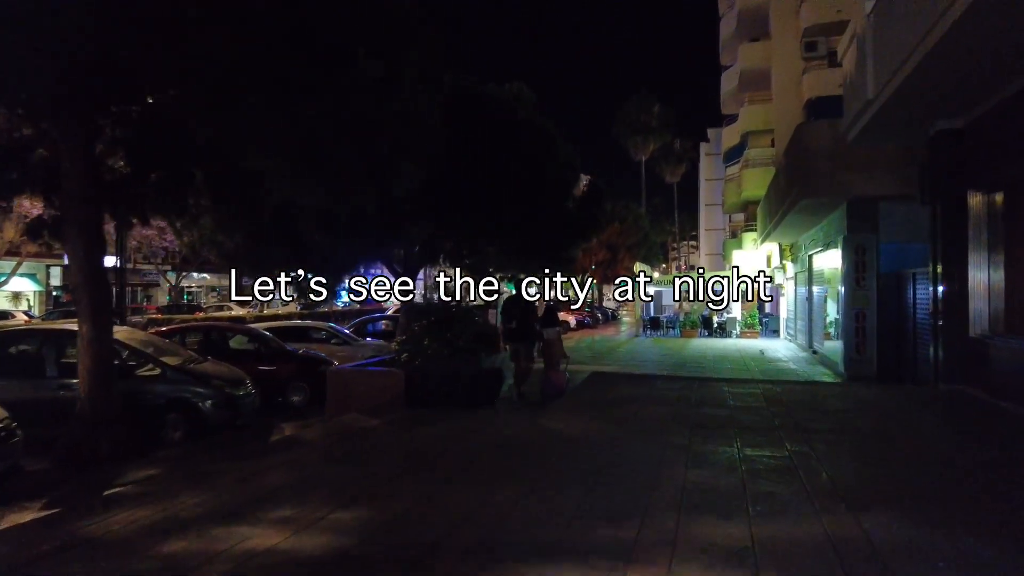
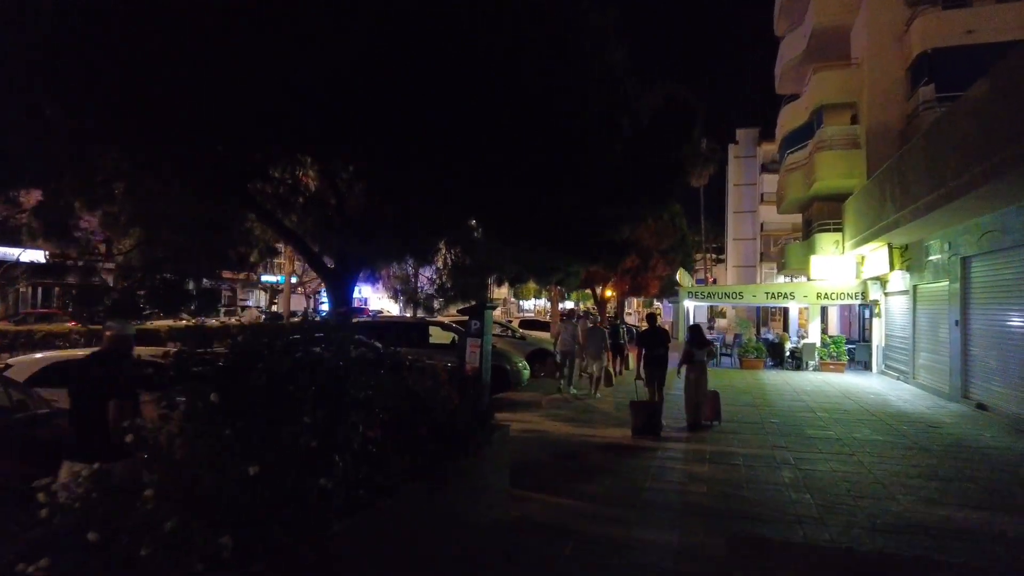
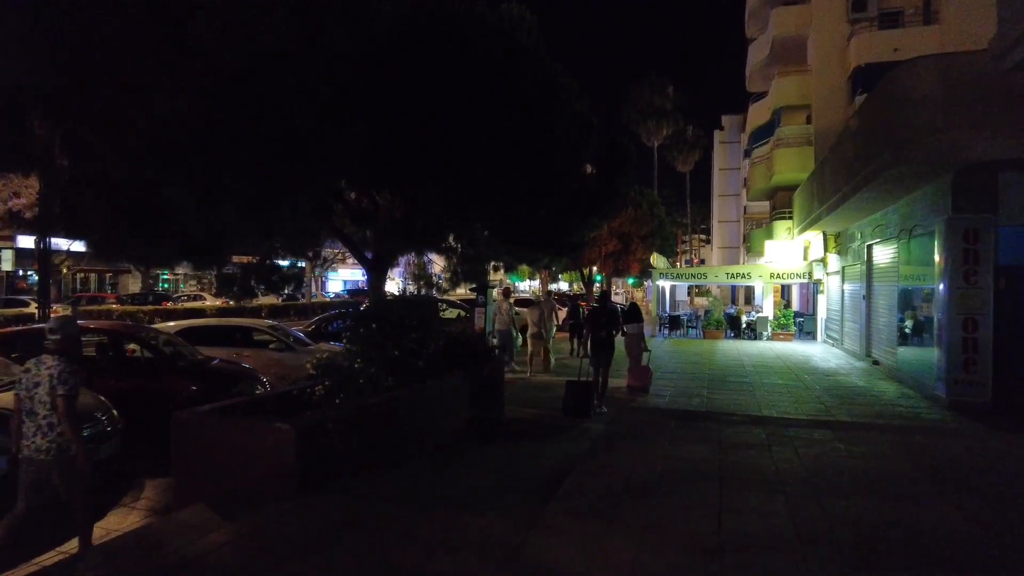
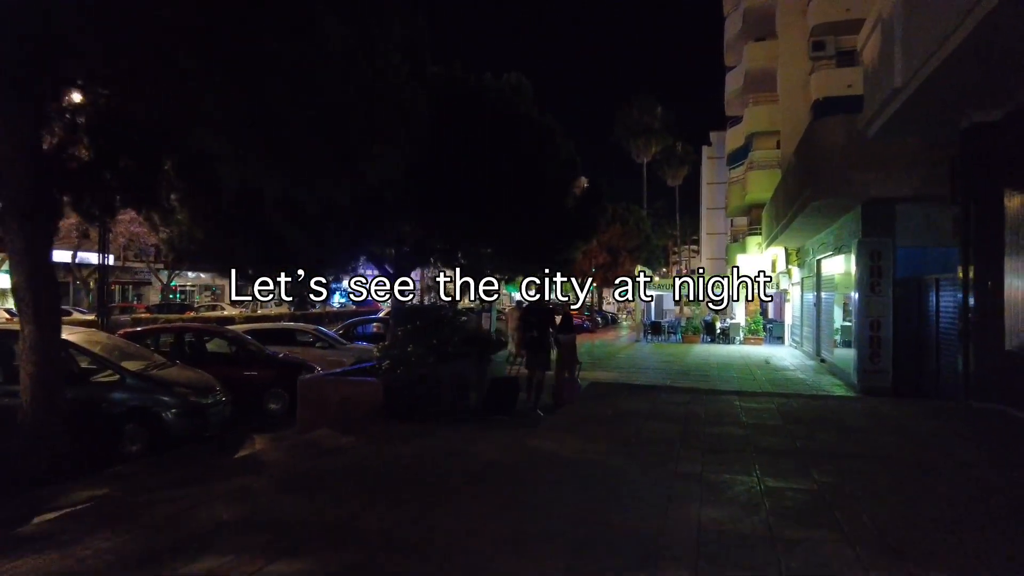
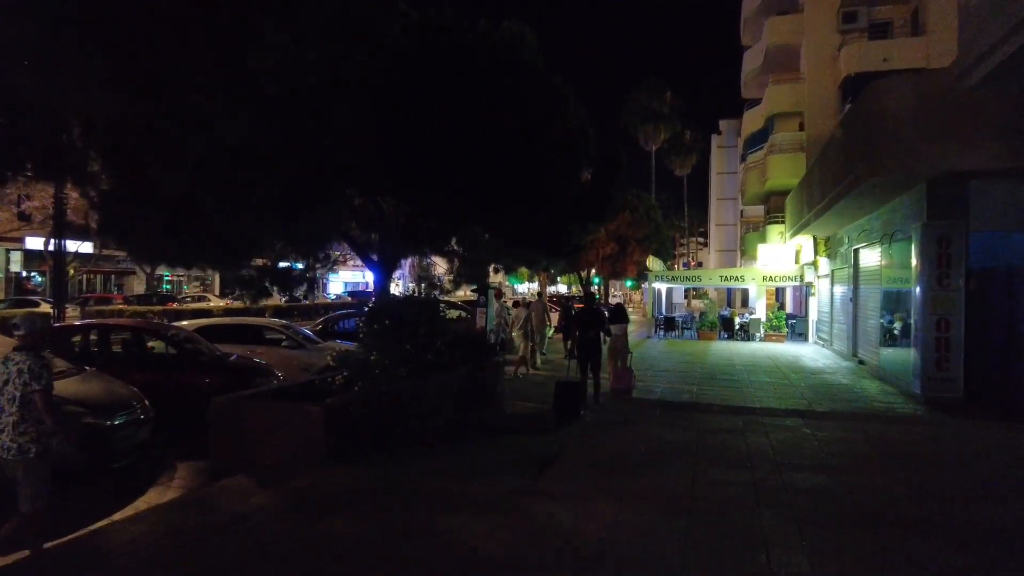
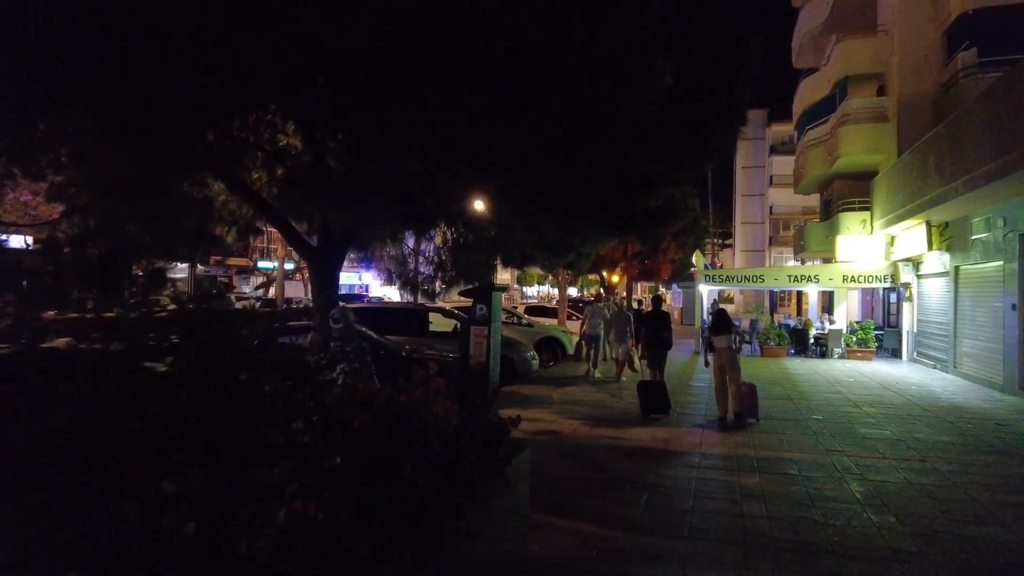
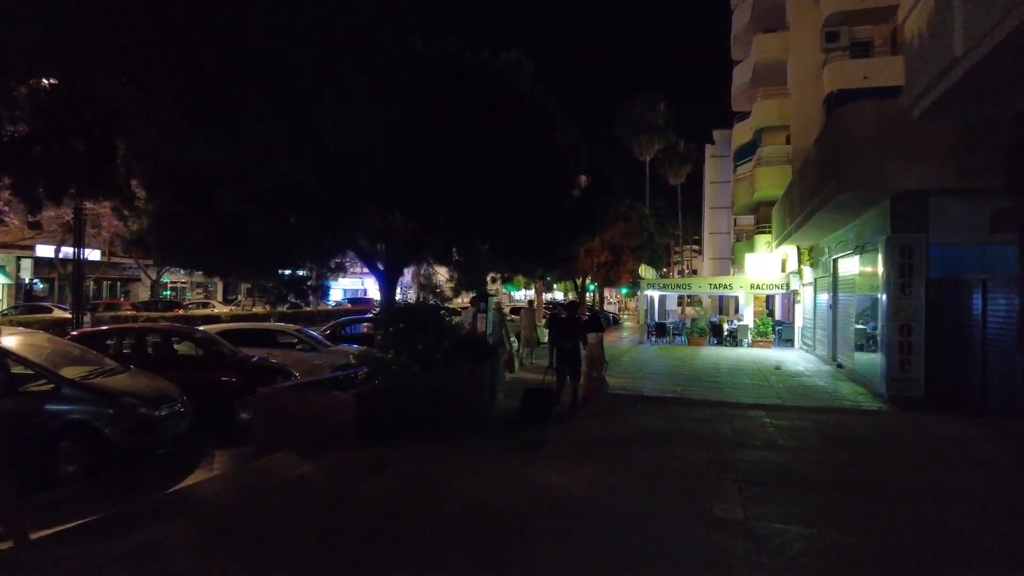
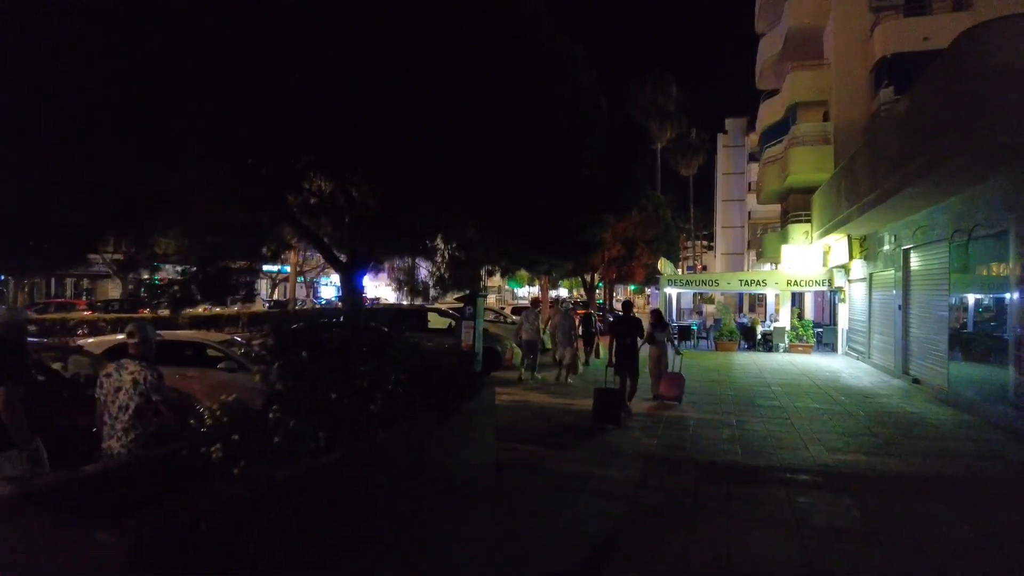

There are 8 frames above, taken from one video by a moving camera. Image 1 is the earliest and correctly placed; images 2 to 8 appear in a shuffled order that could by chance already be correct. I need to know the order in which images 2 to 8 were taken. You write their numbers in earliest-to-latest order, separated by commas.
4, 7, 5, 3, 8, 2, 6
